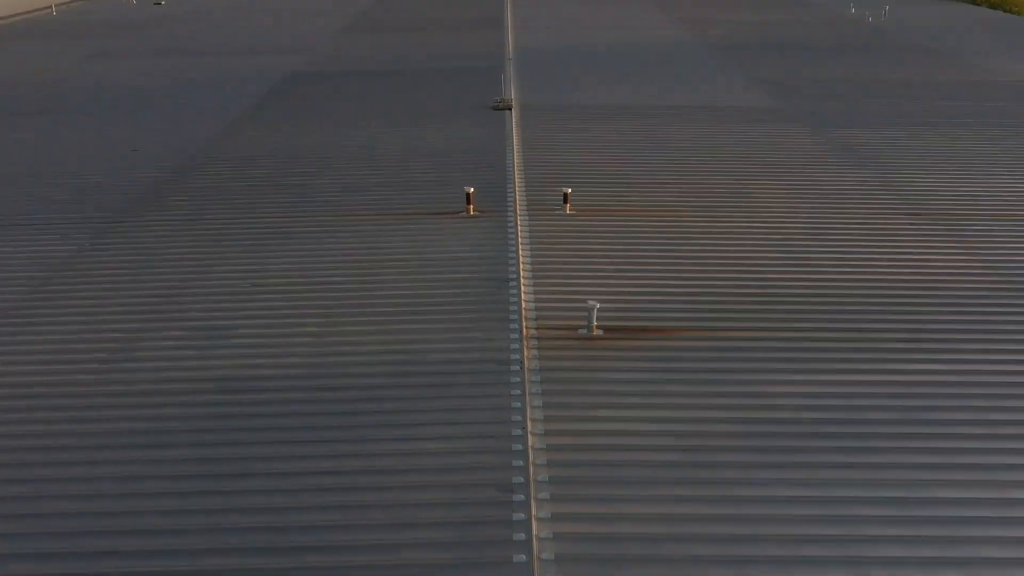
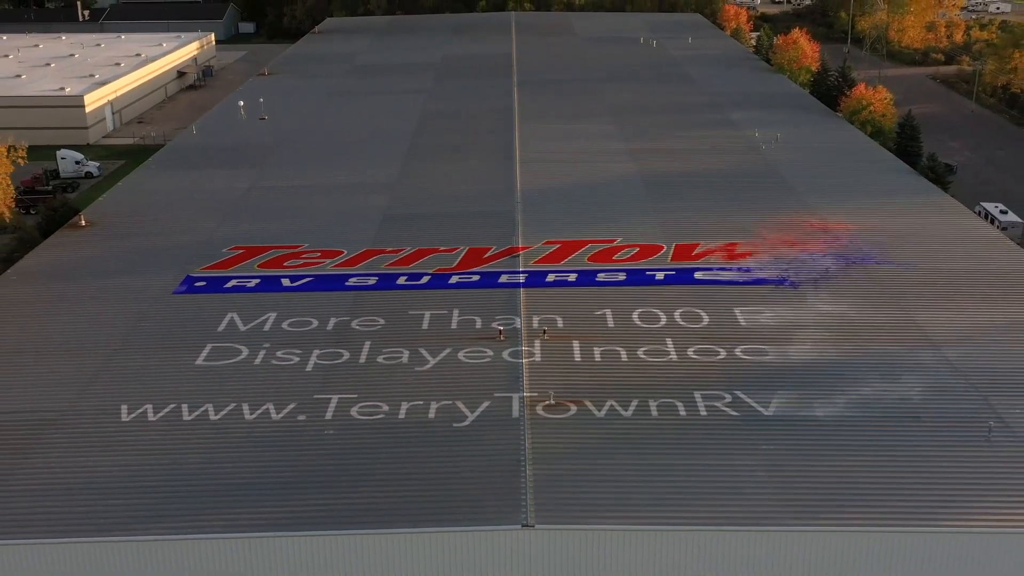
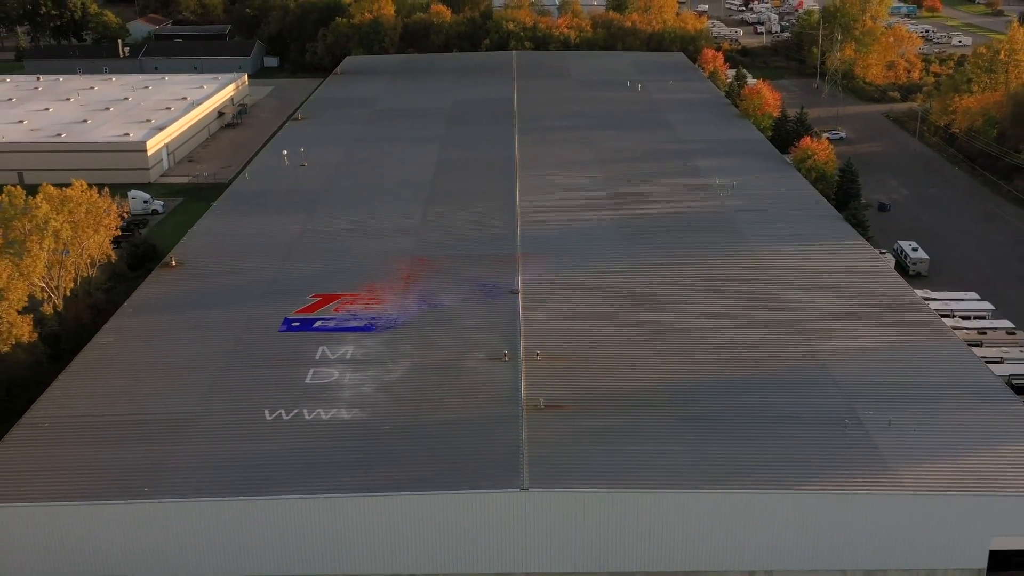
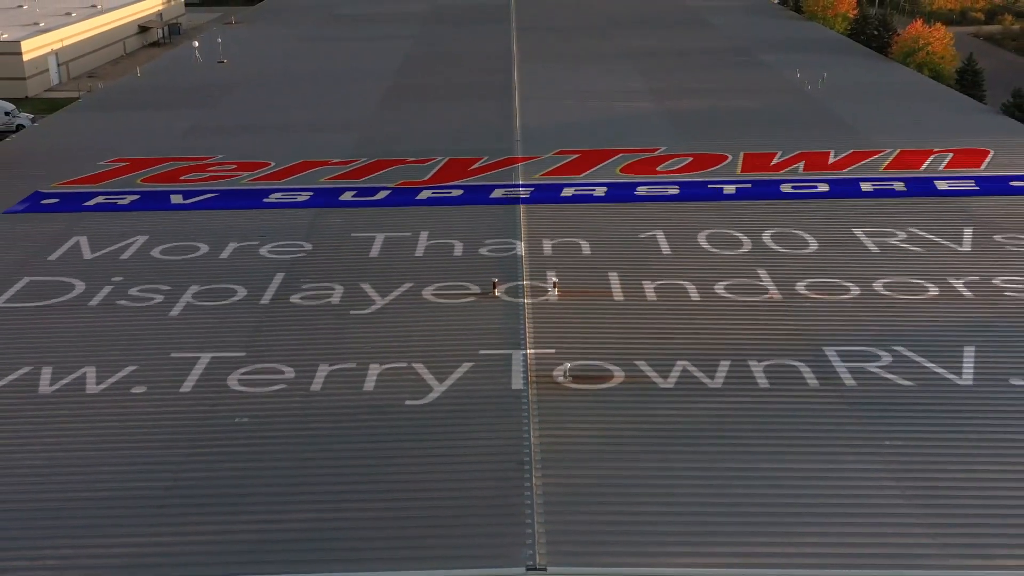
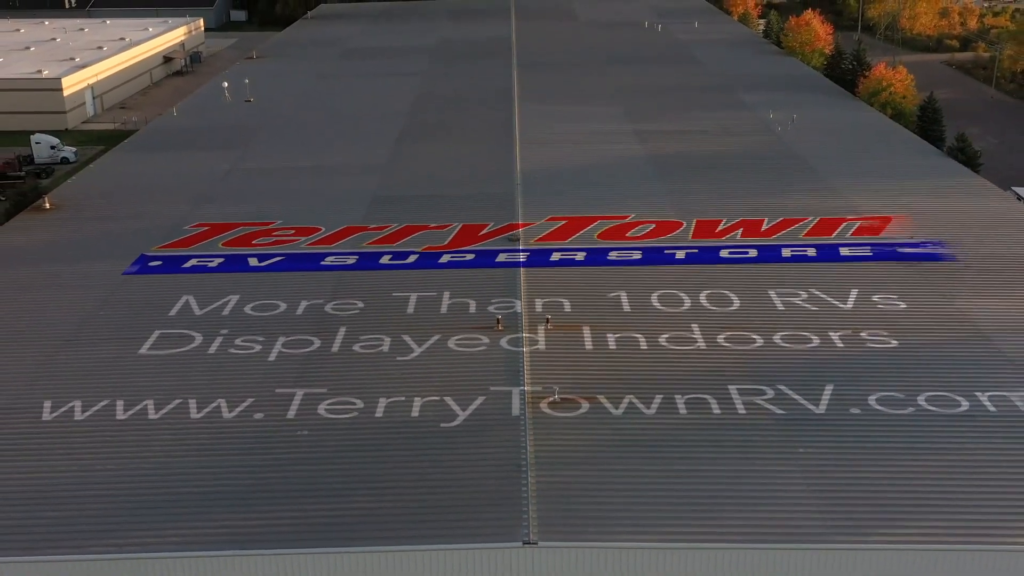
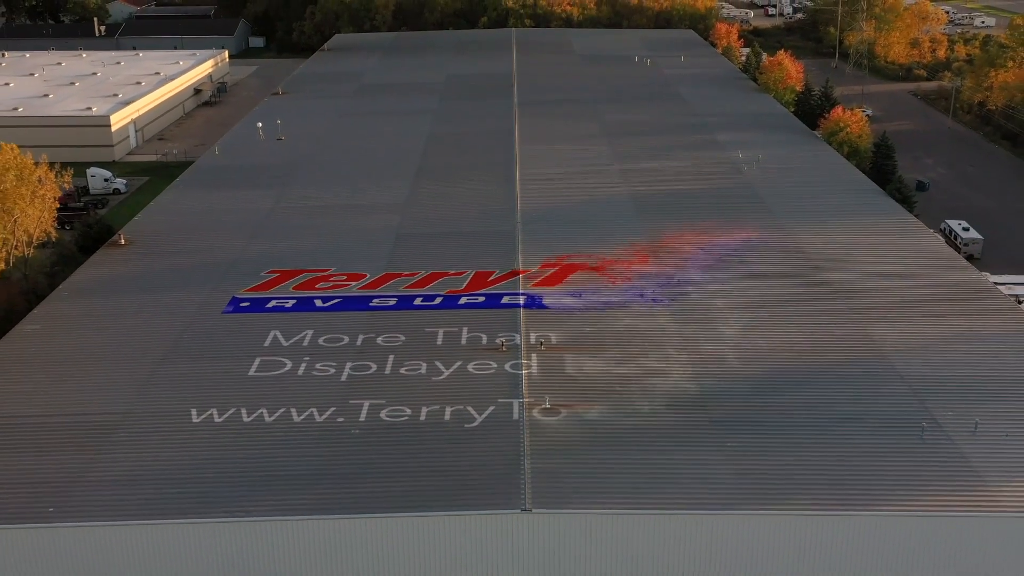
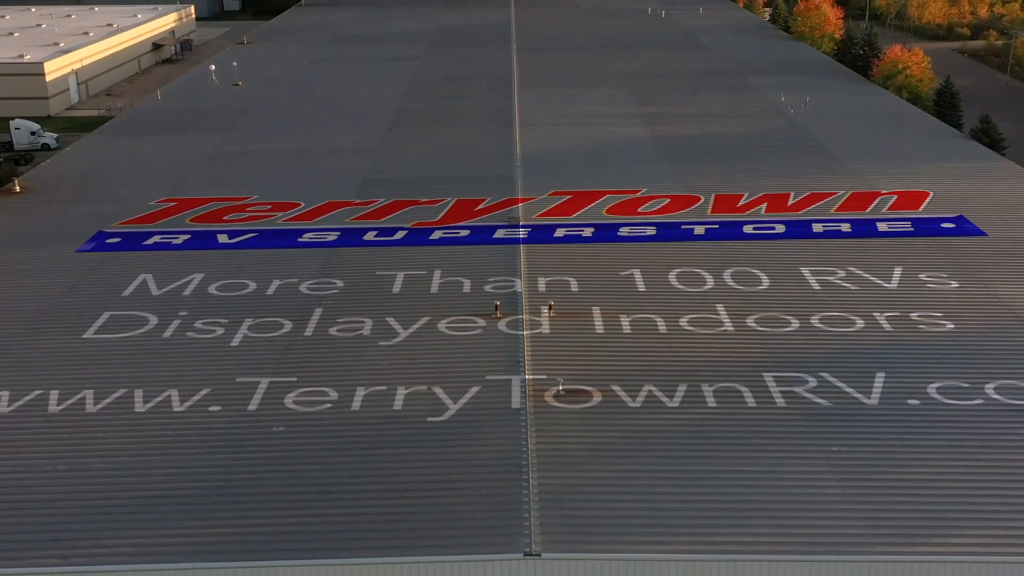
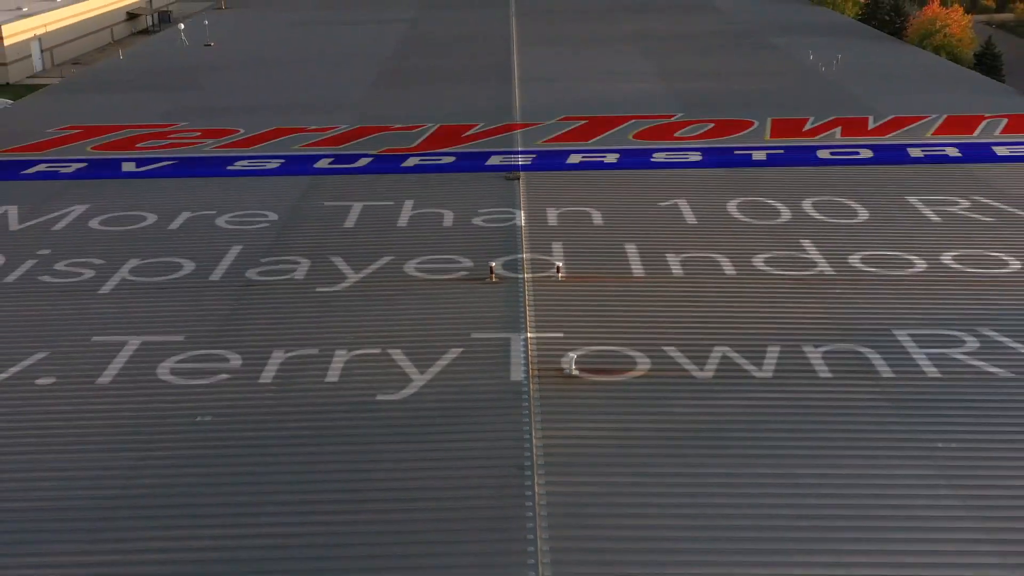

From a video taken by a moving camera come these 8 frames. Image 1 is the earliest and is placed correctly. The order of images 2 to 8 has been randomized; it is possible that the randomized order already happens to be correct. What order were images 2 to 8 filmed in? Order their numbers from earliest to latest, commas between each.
8, 4, 7, 5, 2, 6, 3
